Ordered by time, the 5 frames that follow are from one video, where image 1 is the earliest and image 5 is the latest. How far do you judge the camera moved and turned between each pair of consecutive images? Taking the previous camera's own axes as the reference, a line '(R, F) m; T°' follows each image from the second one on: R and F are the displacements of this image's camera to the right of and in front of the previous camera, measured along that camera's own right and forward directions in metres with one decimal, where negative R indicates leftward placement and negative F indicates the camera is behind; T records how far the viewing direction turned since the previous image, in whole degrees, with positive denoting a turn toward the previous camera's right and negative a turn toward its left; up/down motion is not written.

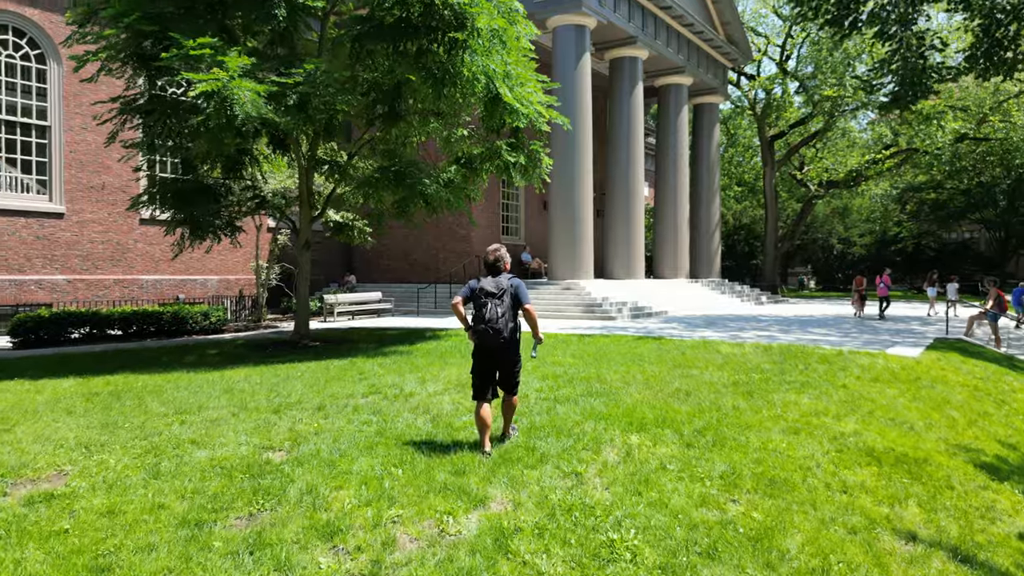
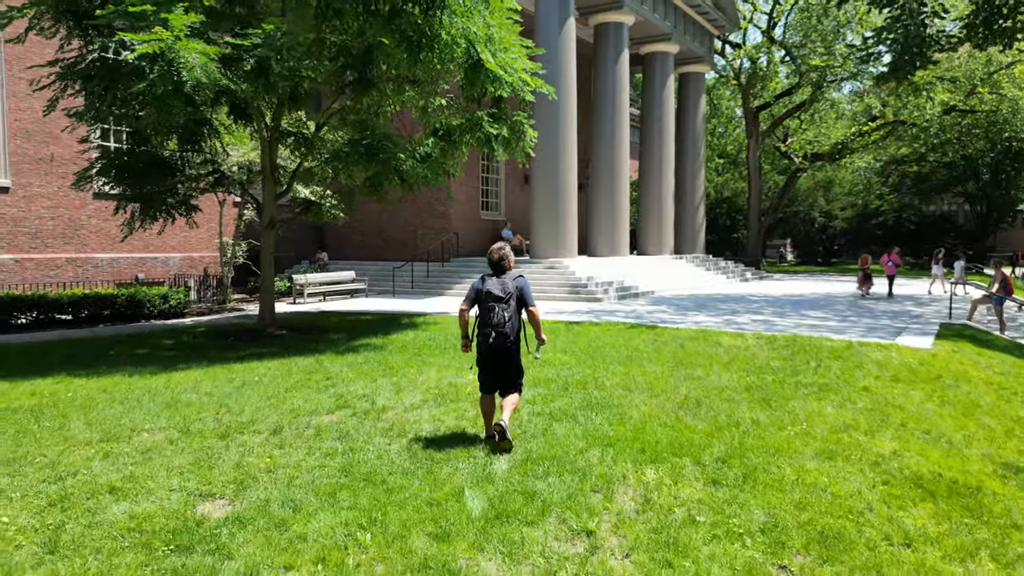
(-0.1, +0.9) m; +2°
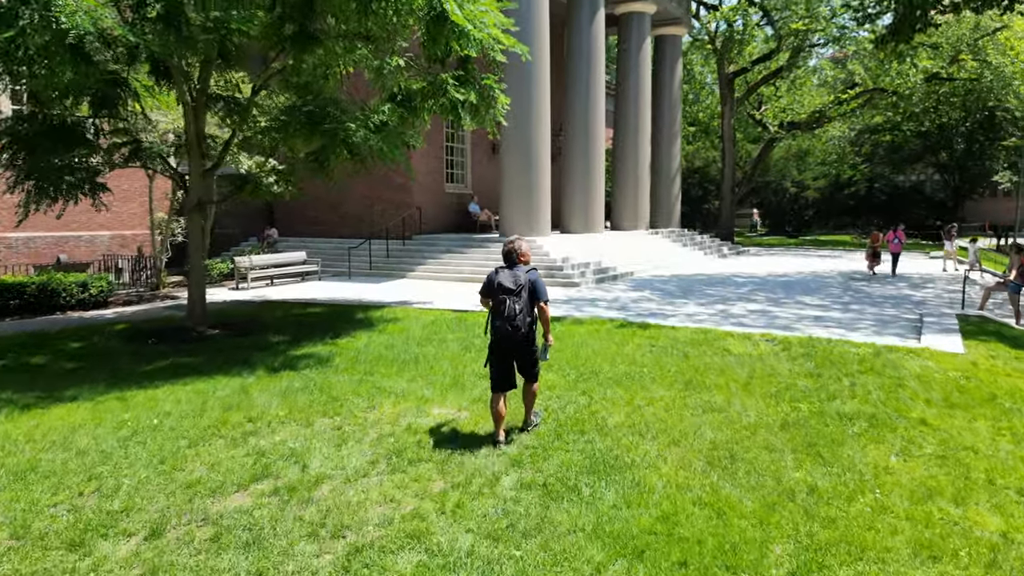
(-0.1, +1.6) m; +3°
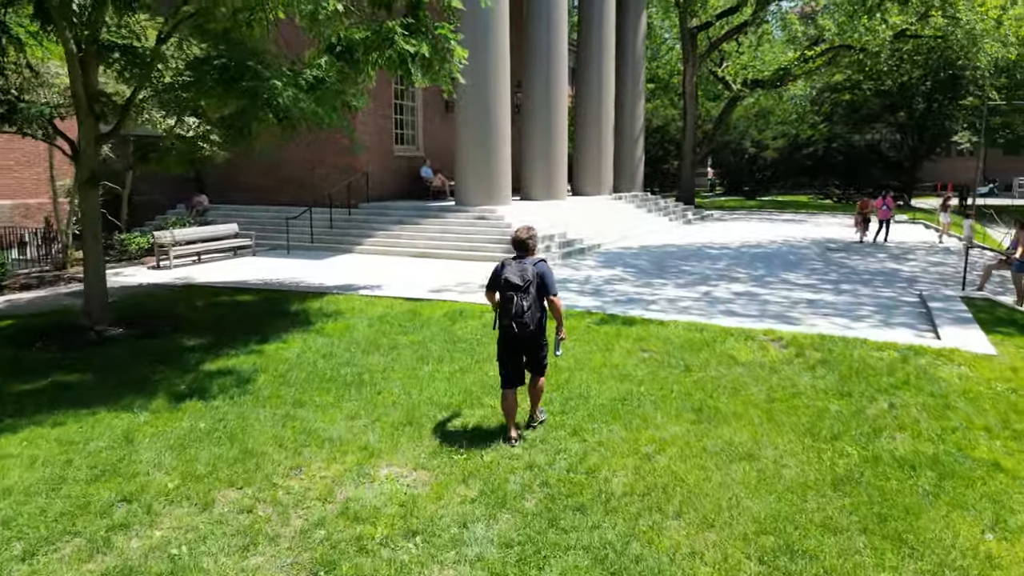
(-0.1, +1.5) m; +4°
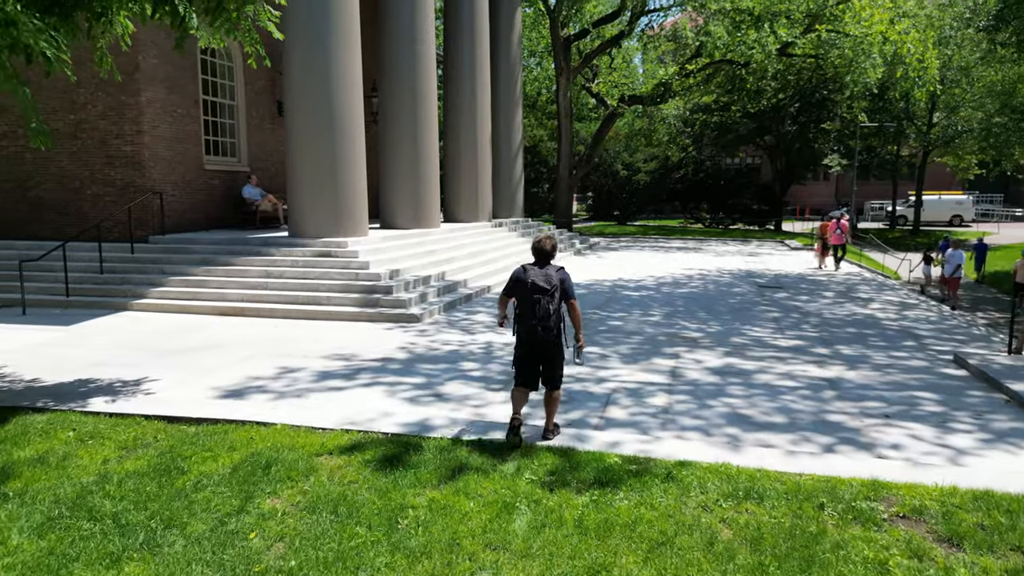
(0.0, +4.2) m; +11°
